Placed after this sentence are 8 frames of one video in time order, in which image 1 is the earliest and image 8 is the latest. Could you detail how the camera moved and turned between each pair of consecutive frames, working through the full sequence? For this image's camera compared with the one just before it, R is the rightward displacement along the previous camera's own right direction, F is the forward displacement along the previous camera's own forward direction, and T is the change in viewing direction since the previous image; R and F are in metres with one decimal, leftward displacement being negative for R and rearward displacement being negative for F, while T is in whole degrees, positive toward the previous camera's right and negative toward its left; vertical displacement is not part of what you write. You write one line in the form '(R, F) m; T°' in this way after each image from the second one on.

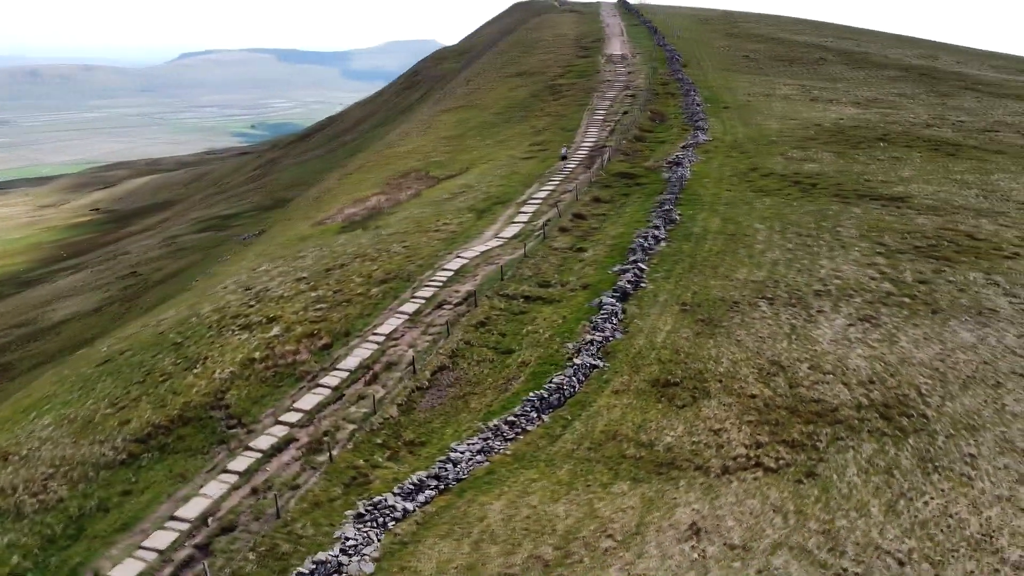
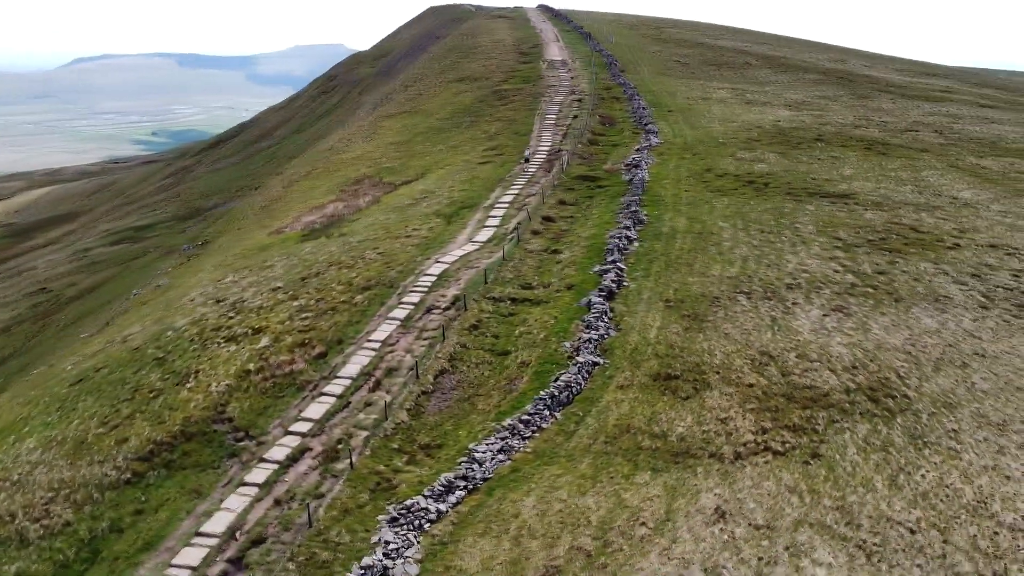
(-2.6, -0.4) m; +6°
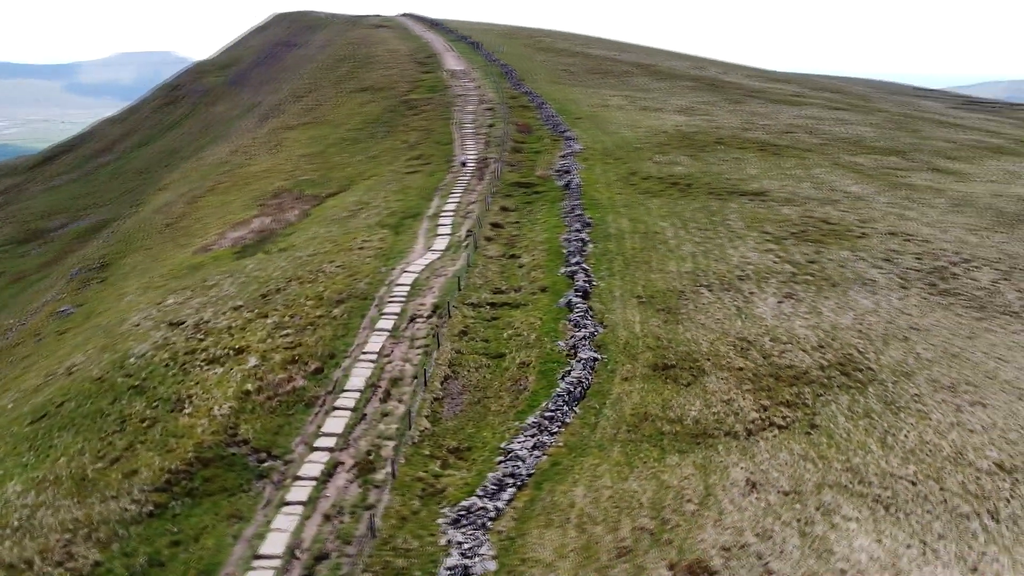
(-4.7, -0.5) m; +10°
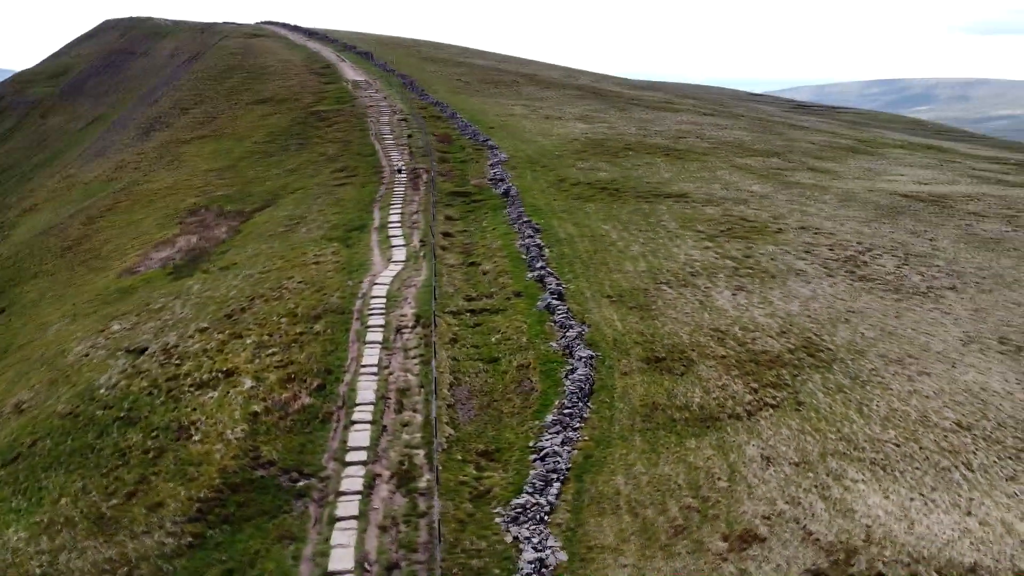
(-4.8, -0.5) m; +10°
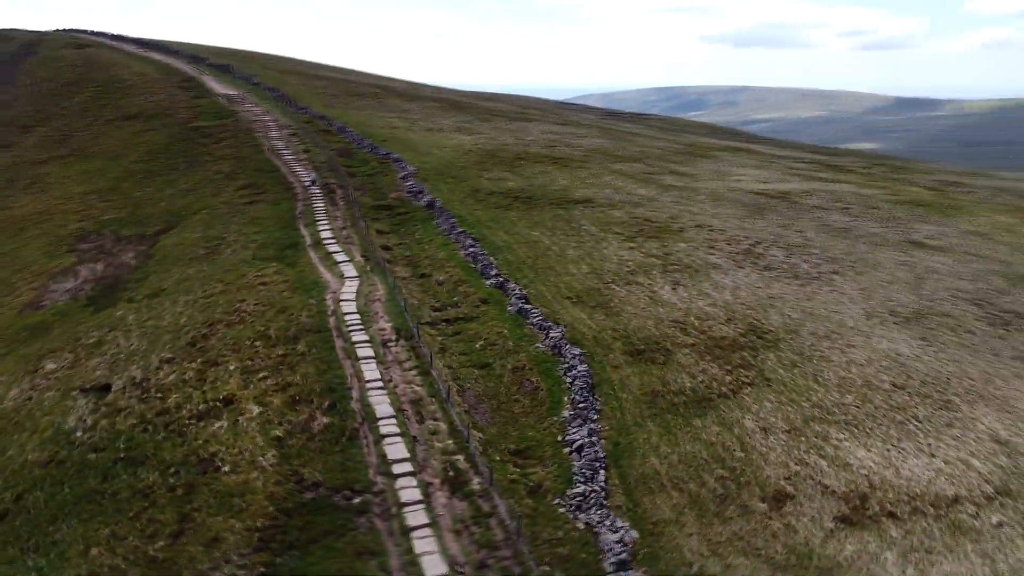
(-6.3, -0.6) m; +13°
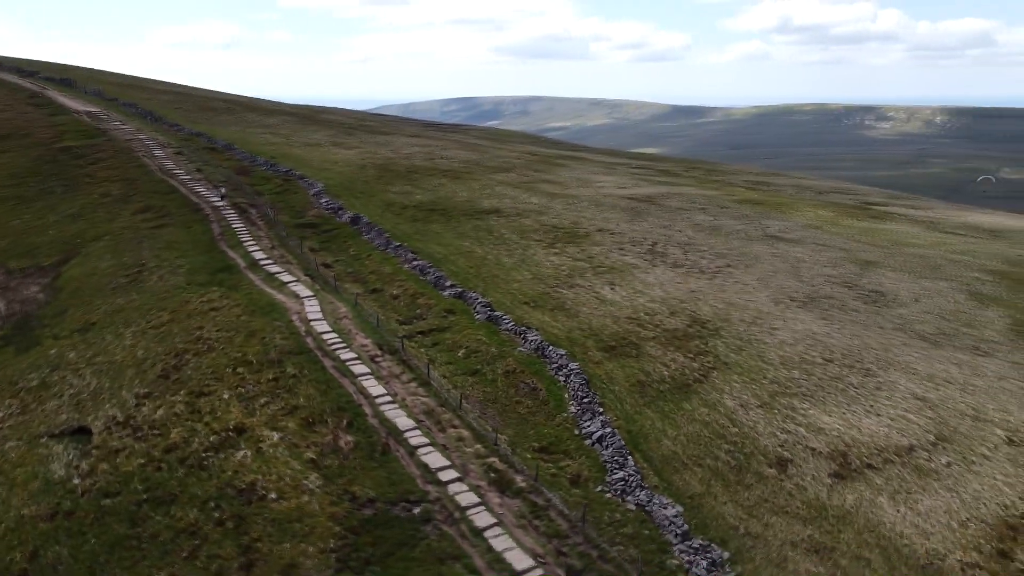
(-6.5, -0.6) m; +14°
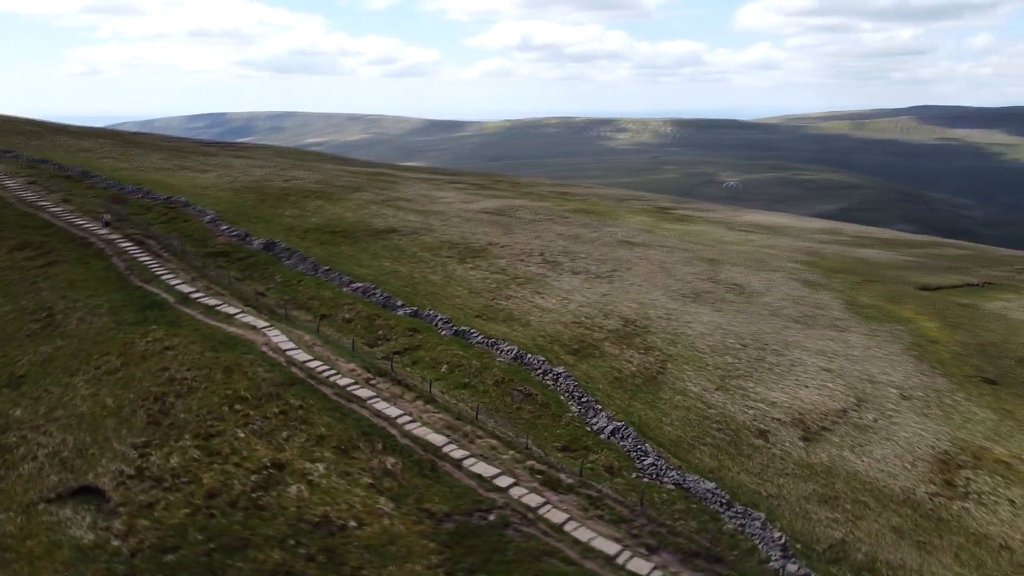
(-8.3, -0.4) m; +16°
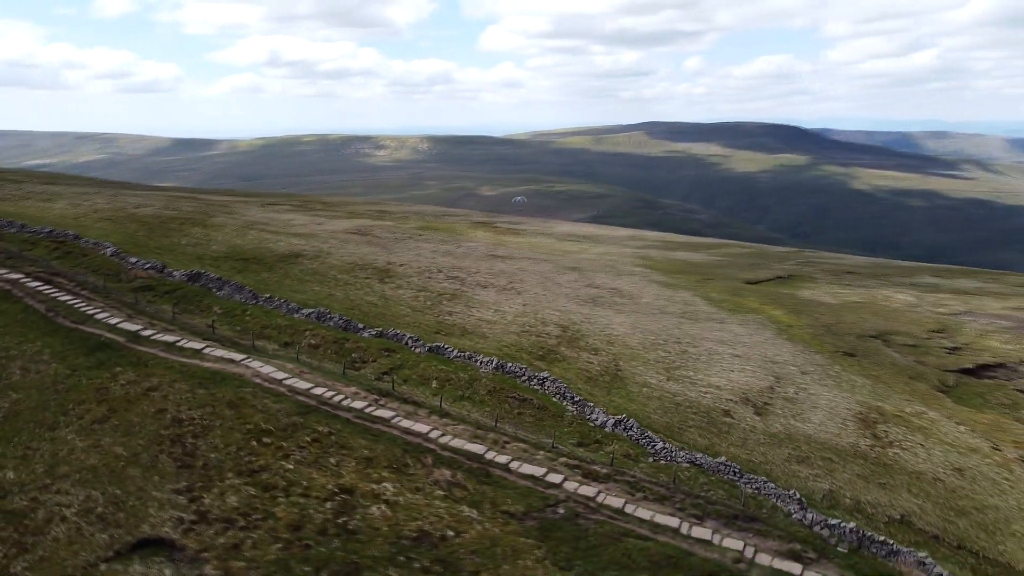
(-8.9, -0.7) m; +16°
